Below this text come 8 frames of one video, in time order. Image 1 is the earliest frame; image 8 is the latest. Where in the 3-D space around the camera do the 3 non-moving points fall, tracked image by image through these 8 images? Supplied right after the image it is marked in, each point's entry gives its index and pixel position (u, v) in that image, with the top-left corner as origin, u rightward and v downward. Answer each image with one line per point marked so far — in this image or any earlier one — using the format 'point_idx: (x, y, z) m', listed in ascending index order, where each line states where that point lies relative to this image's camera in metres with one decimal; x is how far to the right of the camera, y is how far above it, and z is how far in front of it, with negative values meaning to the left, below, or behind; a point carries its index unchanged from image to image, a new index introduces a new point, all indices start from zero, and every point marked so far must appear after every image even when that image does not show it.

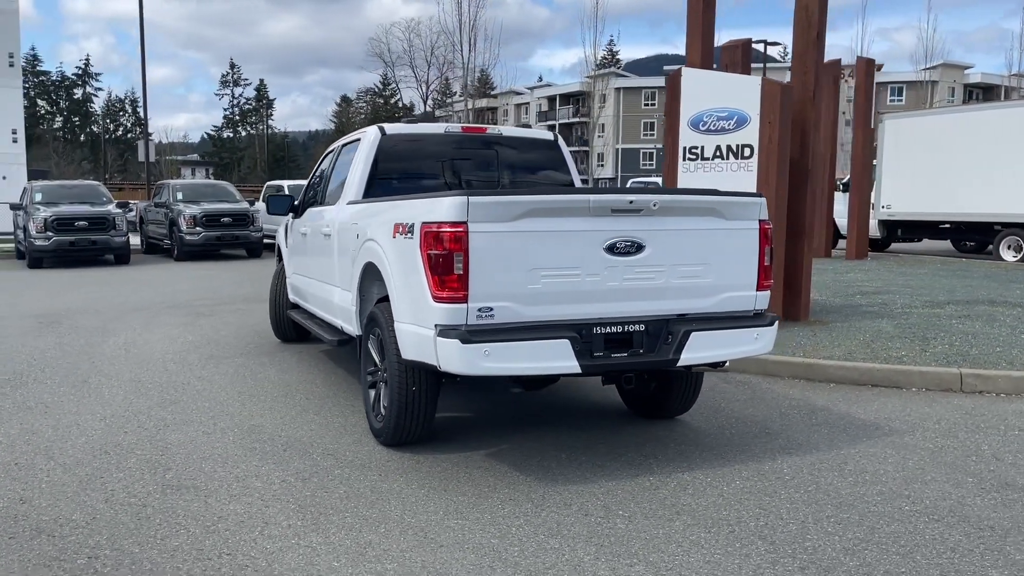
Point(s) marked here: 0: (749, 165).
0: (+2.6, +1.4, +9.6) m
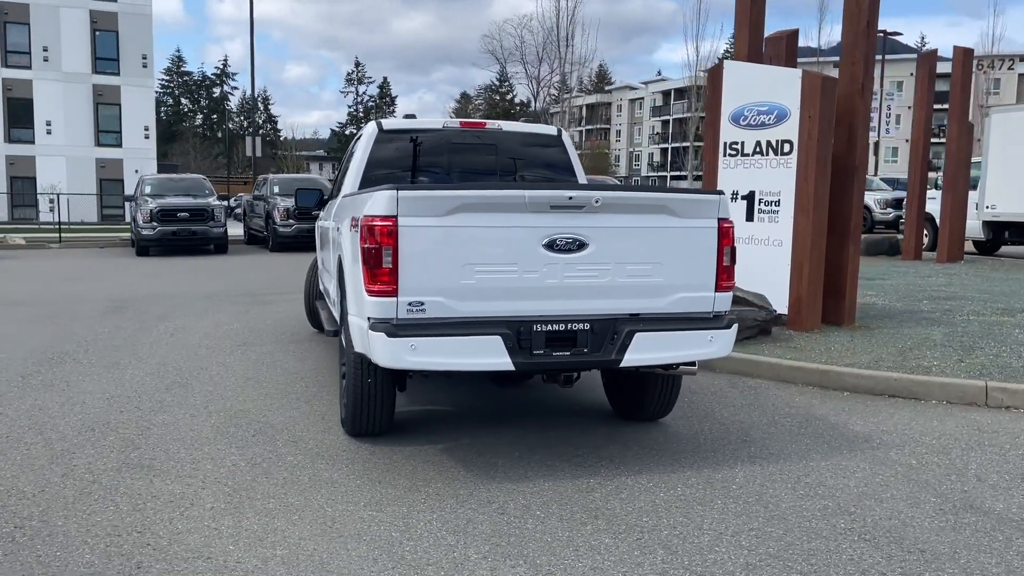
0: (+2.9, +1.4, +9.2) m
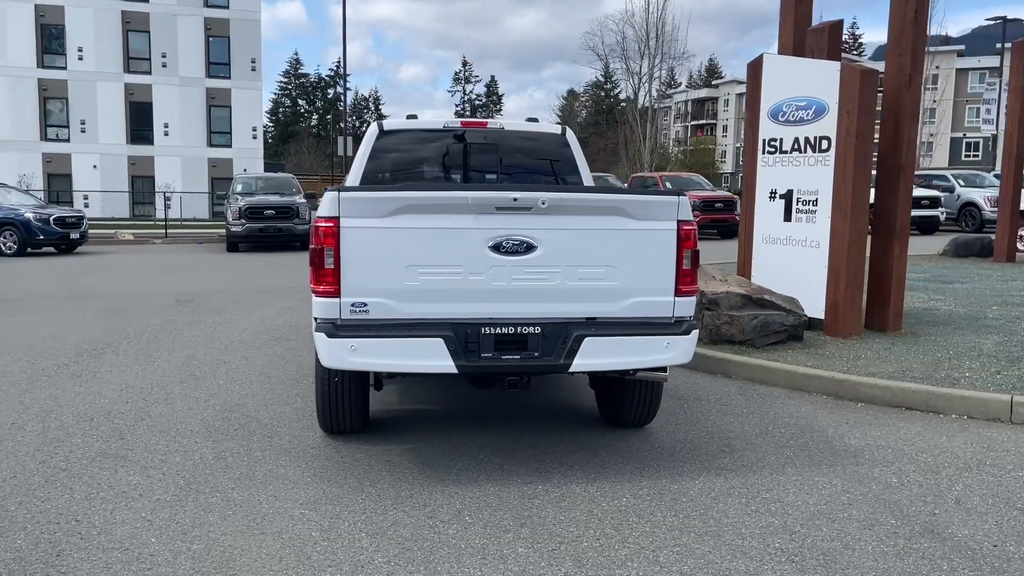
0: (+3.2, +1.3, +8.8) m
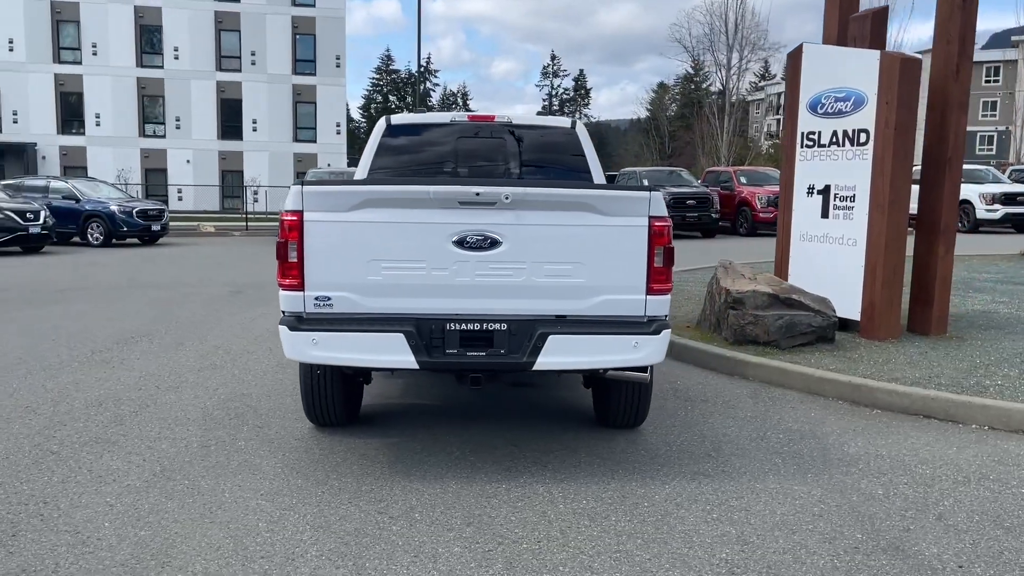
0: (+3.4, +1.3, +8.4) m
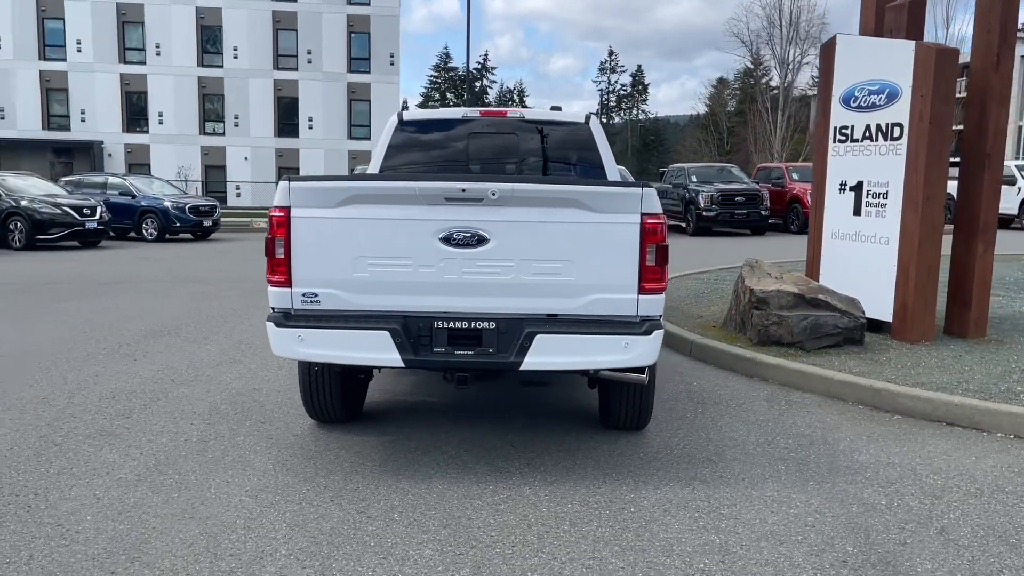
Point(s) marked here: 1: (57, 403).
0: (+3.6, +1.3, +8.1) m
1: (-3.3, -0.8, +6.2) m
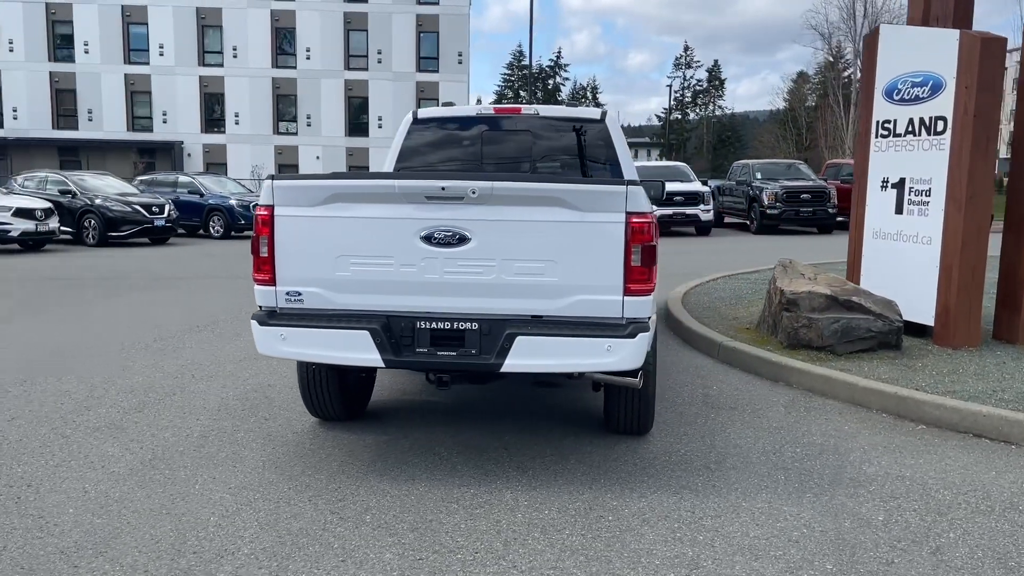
0: (+3.8, +1.3, +7.7) m
1: (-3.2, -0.8, +6.3) m
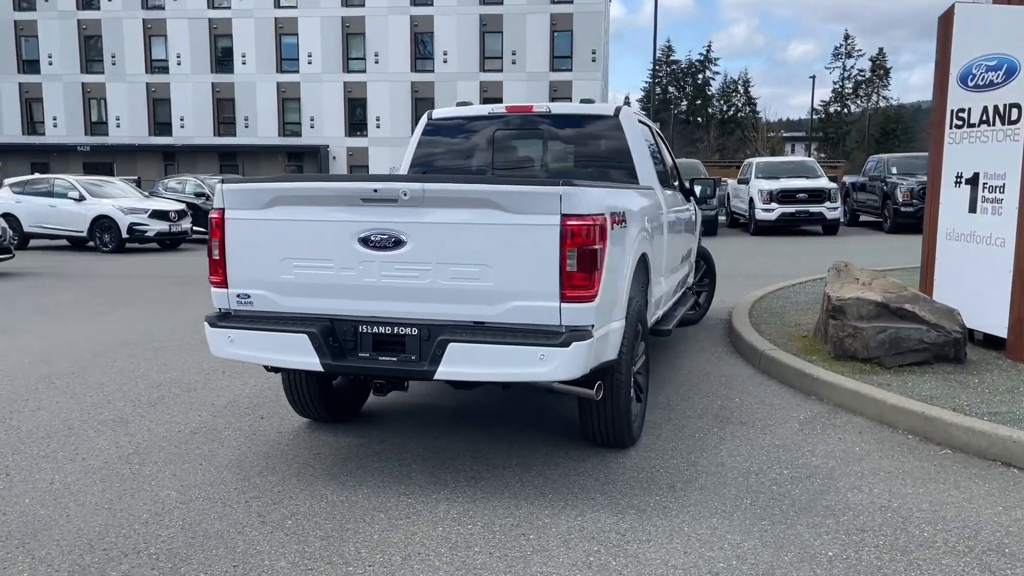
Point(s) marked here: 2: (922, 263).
0: (+4.0, +1.2, +6.9) m
1: (-3.2, -0.8, +6.7) m
2: (+3.9, +0.3, +8.2) m
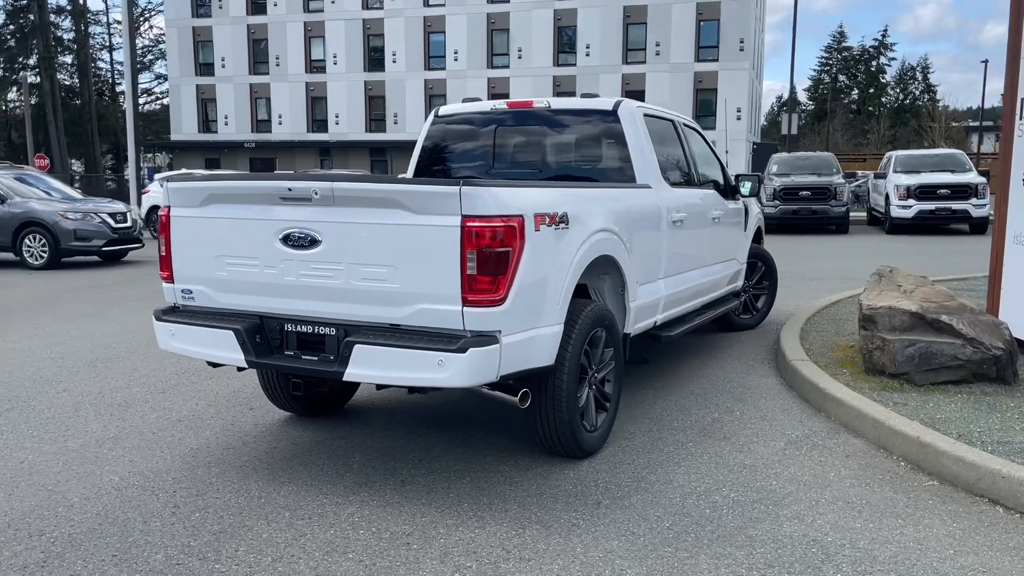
0: (+4.0, +1.2, +6.0) m
1: (-3.1, -0.7, +7.1) m
2: (+4.1, +0.2, +7.3) m
